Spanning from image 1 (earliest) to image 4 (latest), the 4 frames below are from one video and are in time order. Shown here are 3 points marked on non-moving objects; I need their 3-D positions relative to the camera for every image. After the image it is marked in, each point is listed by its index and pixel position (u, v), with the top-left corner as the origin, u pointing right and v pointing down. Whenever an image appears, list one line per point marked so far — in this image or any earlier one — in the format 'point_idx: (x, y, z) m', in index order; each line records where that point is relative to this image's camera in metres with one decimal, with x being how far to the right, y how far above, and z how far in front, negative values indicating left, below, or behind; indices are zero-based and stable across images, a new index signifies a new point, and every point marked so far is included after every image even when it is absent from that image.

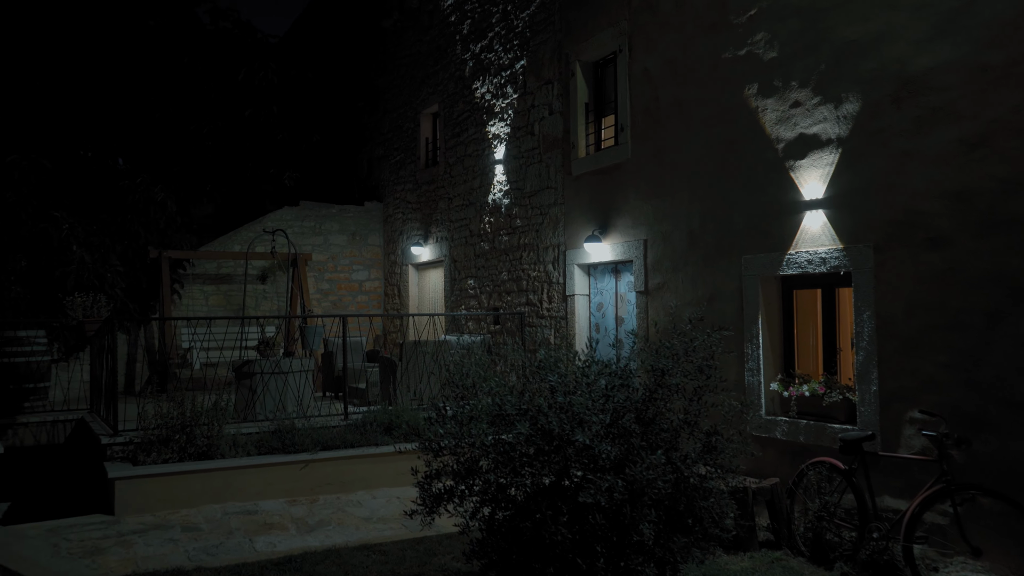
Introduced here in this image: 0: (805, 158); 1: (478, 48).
0: (+1.6, +0.7, +4.5) m
1: (-0.3, +2.3, +8.1) m
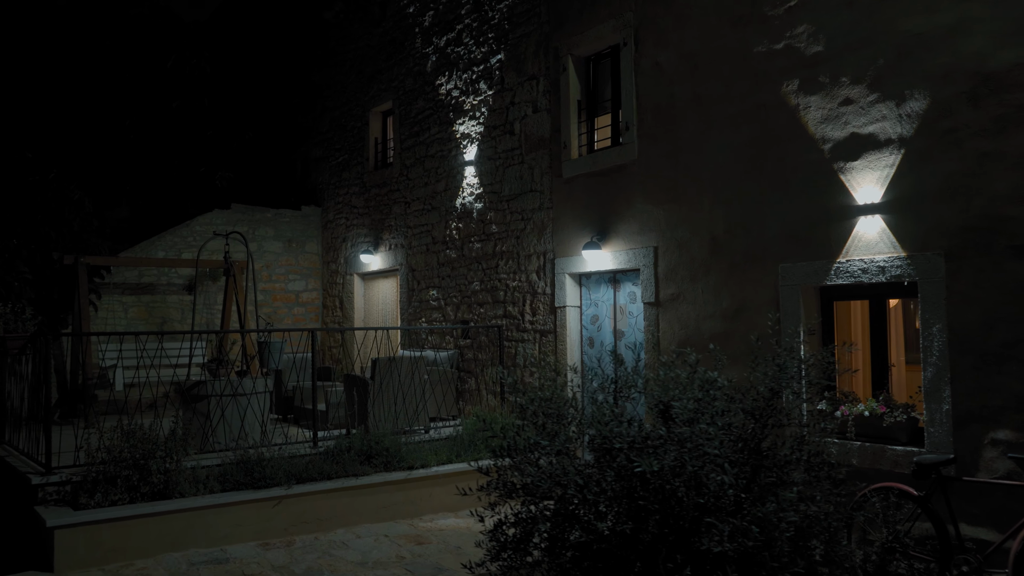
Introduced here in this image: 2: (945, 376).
0: (+1.7, +0.7, +4.2) m
1: (-0.6, +2.2, +7.5) m
2: (+2.0, -0.4, +3.9) m
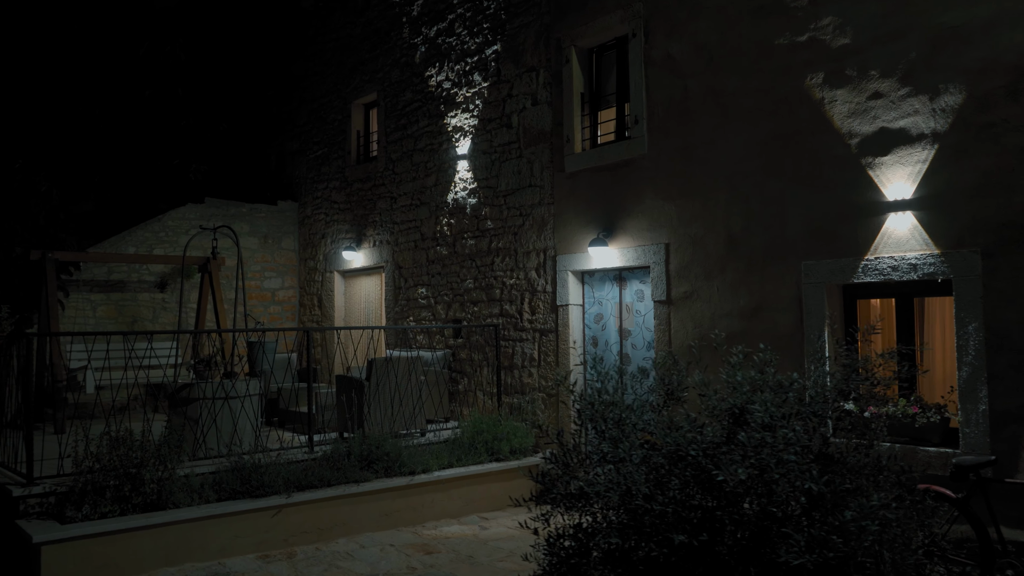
0: (+1.9, +0.7, +4.1) m
1: (-0.7, +2.2, +7.3) m
2: (+2.1, -0.4, +3.8) m
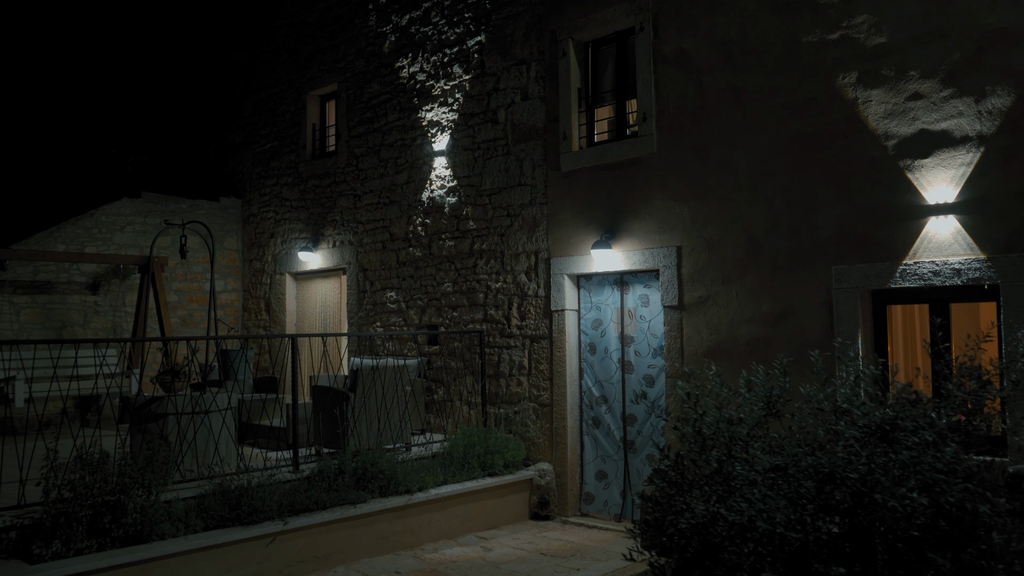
0: (+2.0, +0.6, +4.1) m
1: (-0.9, +2.2, +6.9) m
2: (+2.3, -0.4, +3.7) m
